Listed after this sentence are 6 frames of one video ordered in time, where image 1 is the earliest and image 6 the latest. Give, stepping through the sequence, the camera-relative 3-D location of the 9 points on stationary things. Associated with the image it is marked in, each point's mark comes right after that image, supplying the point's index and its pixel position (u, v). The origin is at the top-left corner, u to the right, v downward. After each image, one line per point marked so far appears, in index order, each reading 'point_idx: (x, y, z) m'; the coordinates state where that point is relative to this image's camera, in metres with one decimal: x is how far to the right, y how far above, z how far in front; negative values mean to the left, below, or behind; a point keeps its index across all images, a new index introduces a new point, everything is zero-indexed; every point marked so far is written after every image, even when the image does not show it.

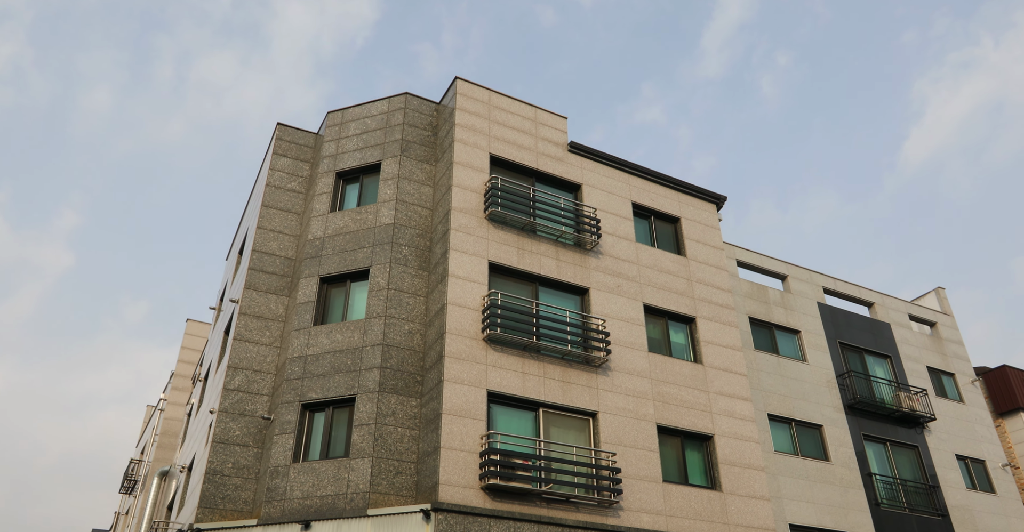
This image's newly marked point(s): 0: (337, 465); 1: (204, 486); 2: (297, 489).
0: (-4.1, -4.7, +19.2) m
1: (-7.6, -5.5, +20.0) m
2: (-5.1, -5.3, +19.2) m
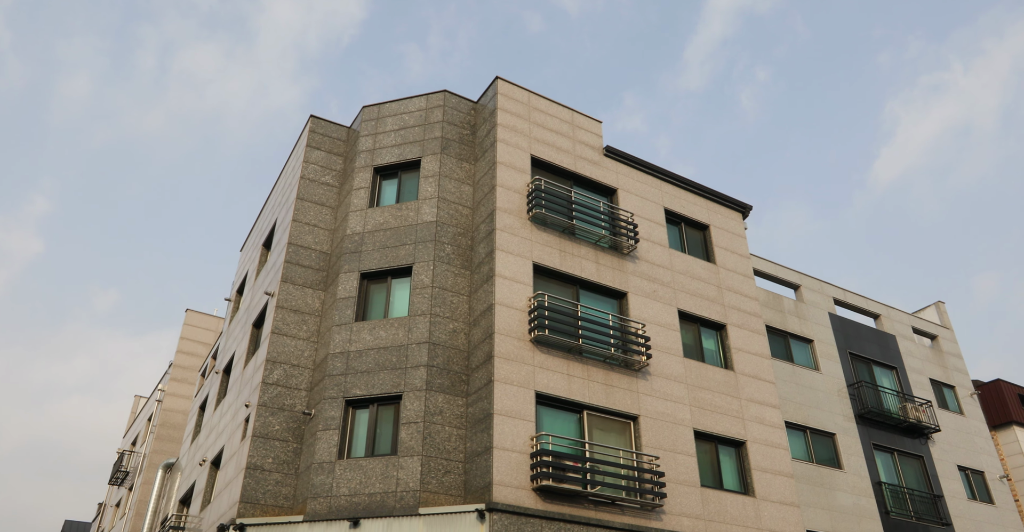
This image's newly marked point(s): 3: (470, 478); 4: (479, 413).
0: (-3.0, -4.7, +19.1) m
1: (-6.5, -5.3, +19.8) m
2: (-4.0, -5.2, +19.0) m
3: (-1.0, -5.0, +19.0) m
4: (-0.8, -3.6, +19.5) m
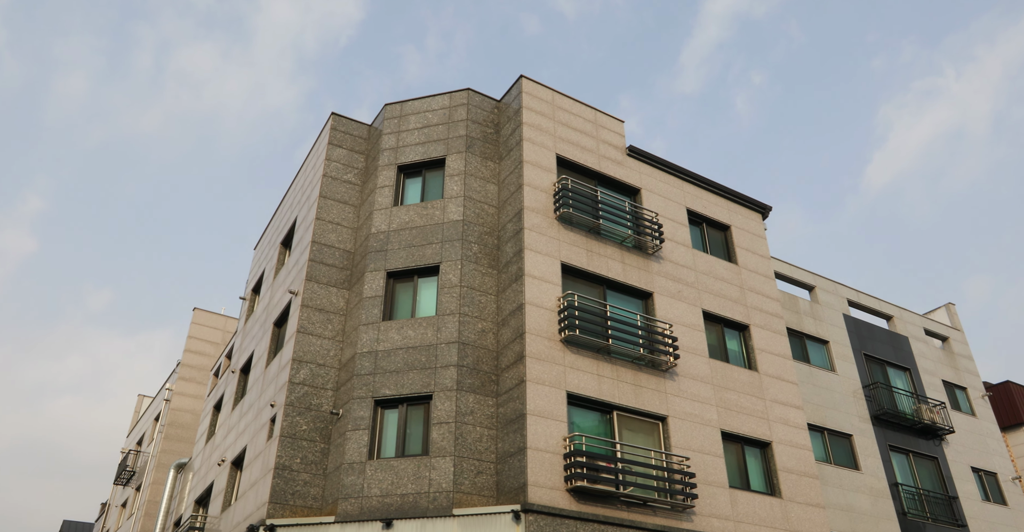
0: (-2.2, -4.6, +19.0) m
1: (-5.8, -5.2, +19.6) m
2: (-3.2, -5.2, +18.9) m
3: (-0.2, -5.0, +18.9) m
4: (0.0, -3.6, +19.4) m
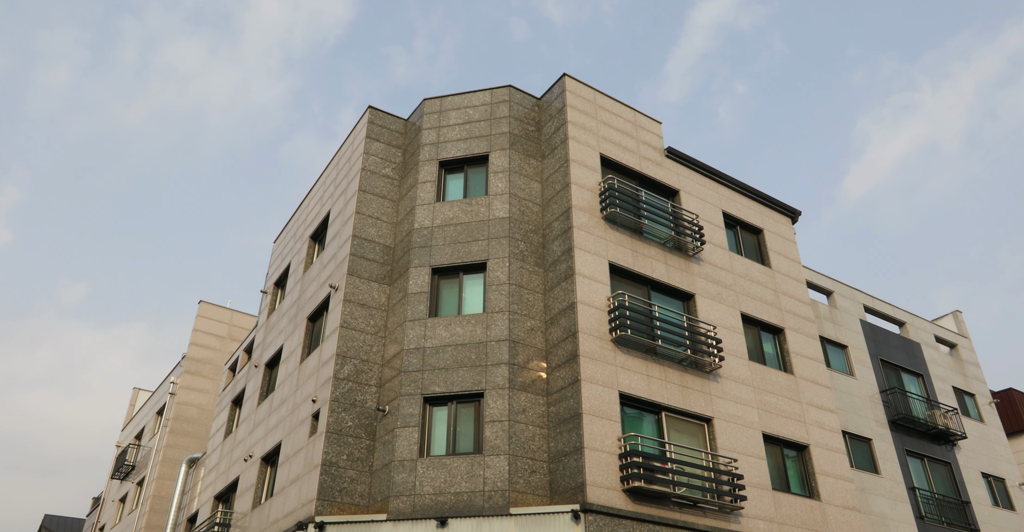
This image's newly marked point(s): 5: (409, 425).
0: (-1.0, -4.5, +18.8) m
1: (-4.6, -5.1, +19.3) m
2: (-2.0, -5.1, +18.7) m
3: (+1.0, -4.9, +18.7) m
4: (+1.3, -3.5, +19.3) m
5: (-2.5, -3.9, +19.6) m
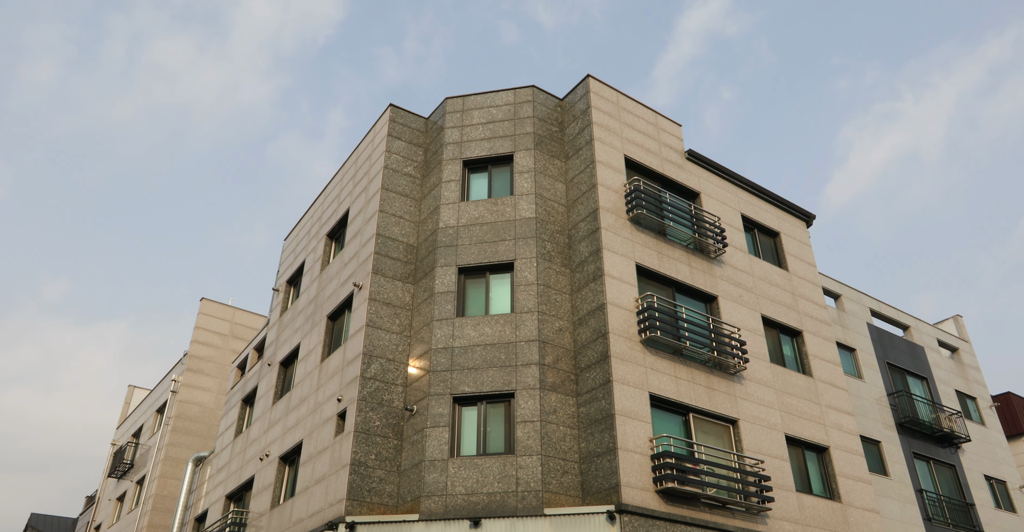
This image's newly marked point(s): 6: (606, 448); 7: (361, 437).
0: (-0.2, -4.5, +18.7) m
1: (-3.8, -5.0, +19.2) m
2: (-1.2, -5.1, +18.6) m
3: (+1.8, -5.0, +18.7) m
4: (+2.0, -3.5, +19.3) m
5: (-1.8, -3.8, +19.5) m
6: (+2.2, -4.2, +18.6) m
7: (-3.7, -4.2, +19.8) m
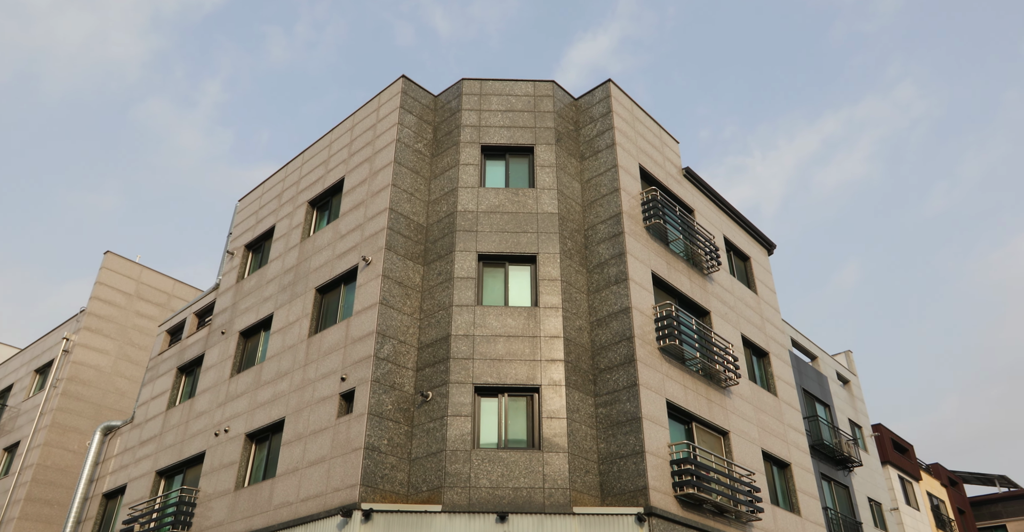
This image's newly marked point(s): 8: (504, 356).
0: (+0.4, -4.3, +18.4) m
1: (-3.3, -4.4, +18.1) m
2: (-0.6, -4.7, +18.0) m
3: (+2.3, -5.0, +18.8) m
4: (+2.5, -3.6, +19.4) m
5: (-1.2, -3.5, +18.8) m
6: (+2.8, -4.3, +18.8) m
7: (-3.2, -3.6, +18.7) m
8: (-0.2, -2.2, +19.7) m
